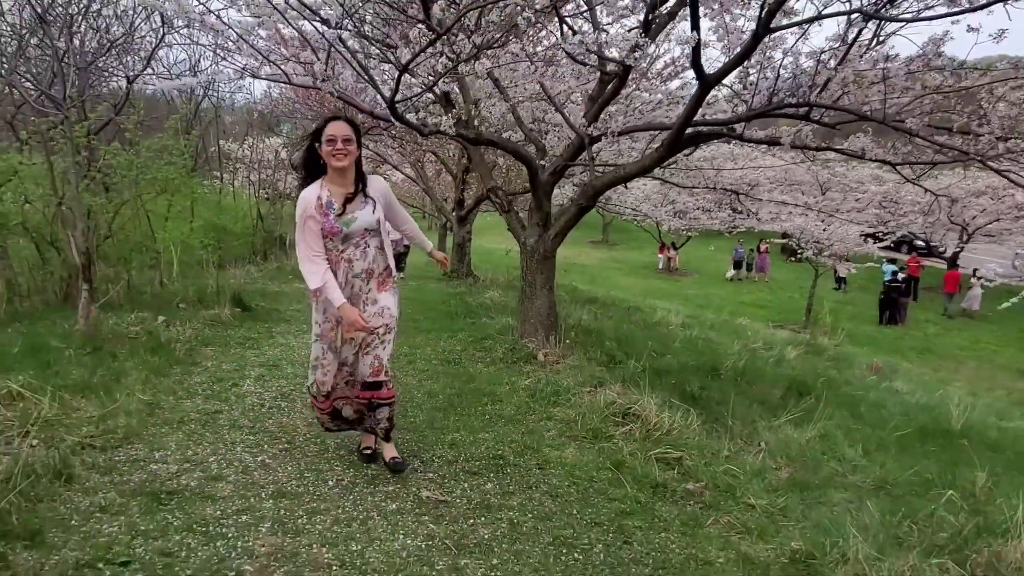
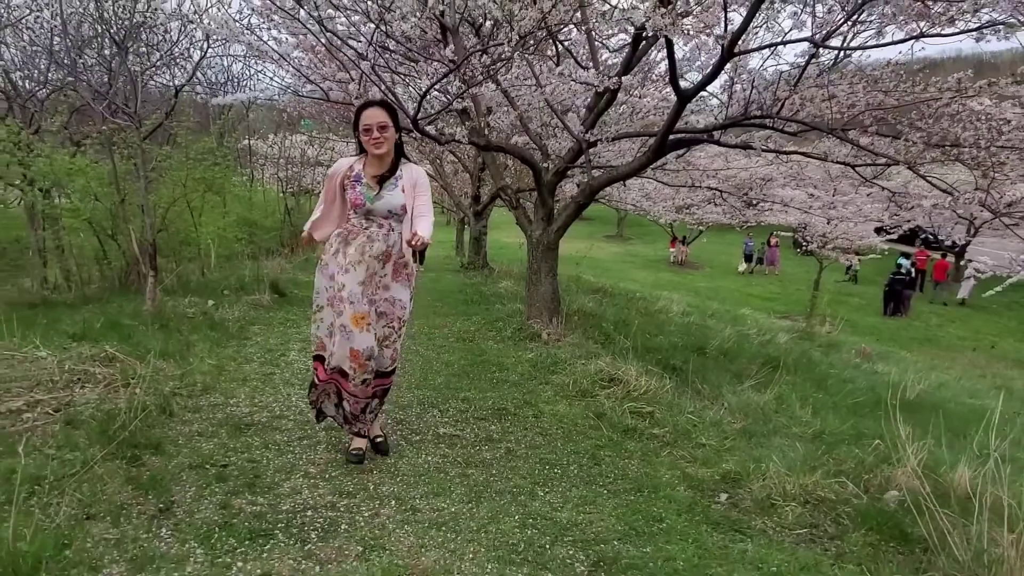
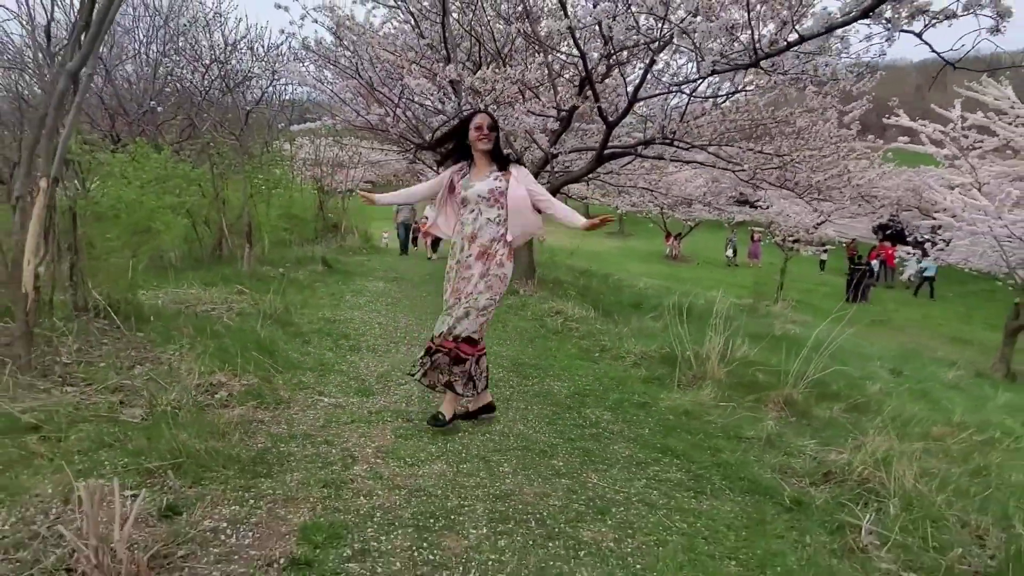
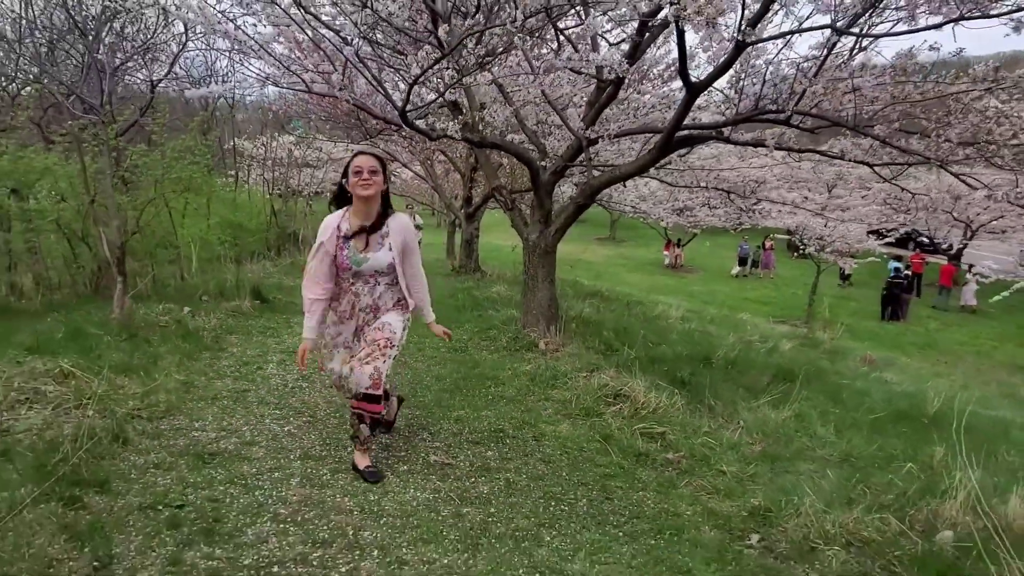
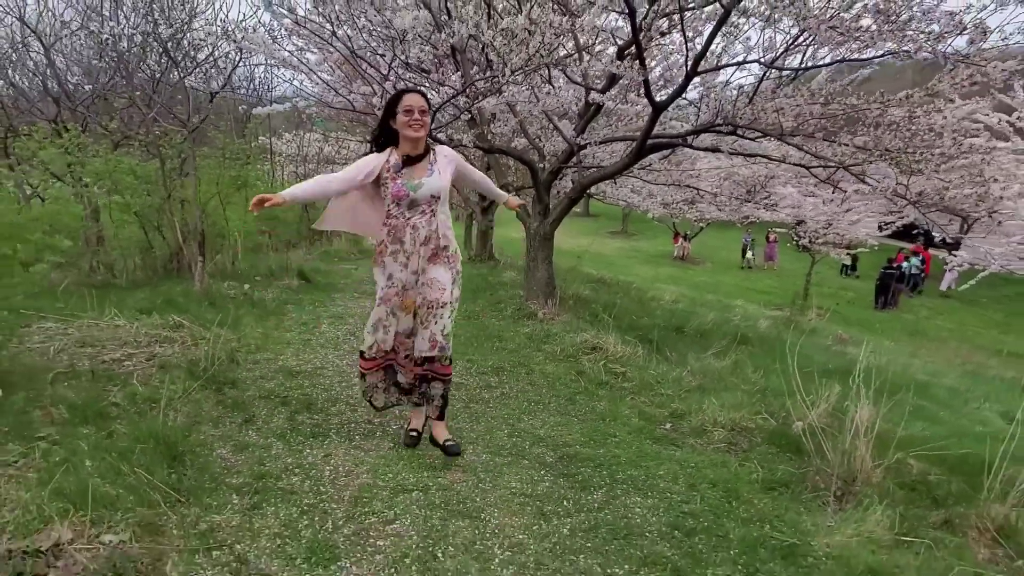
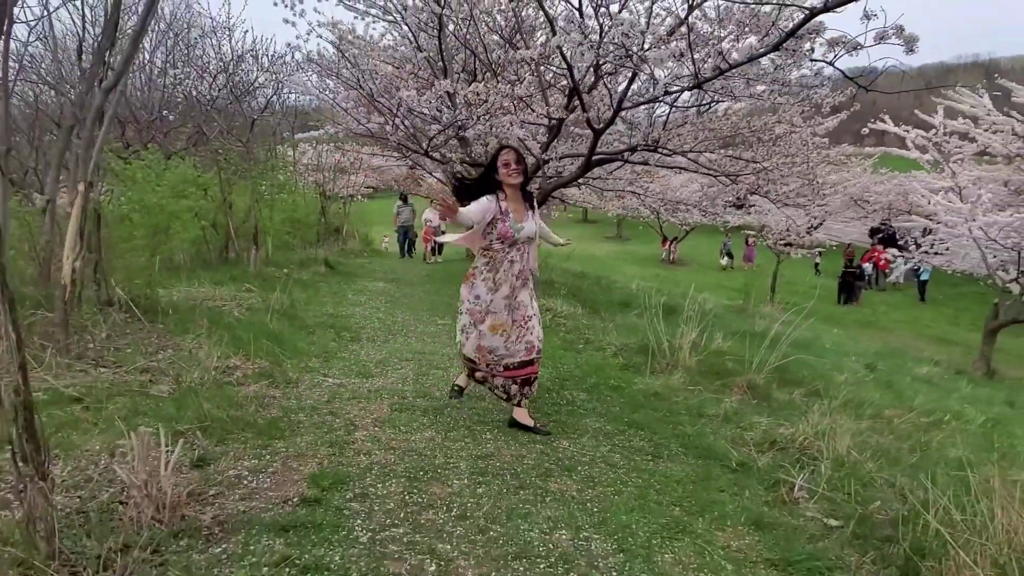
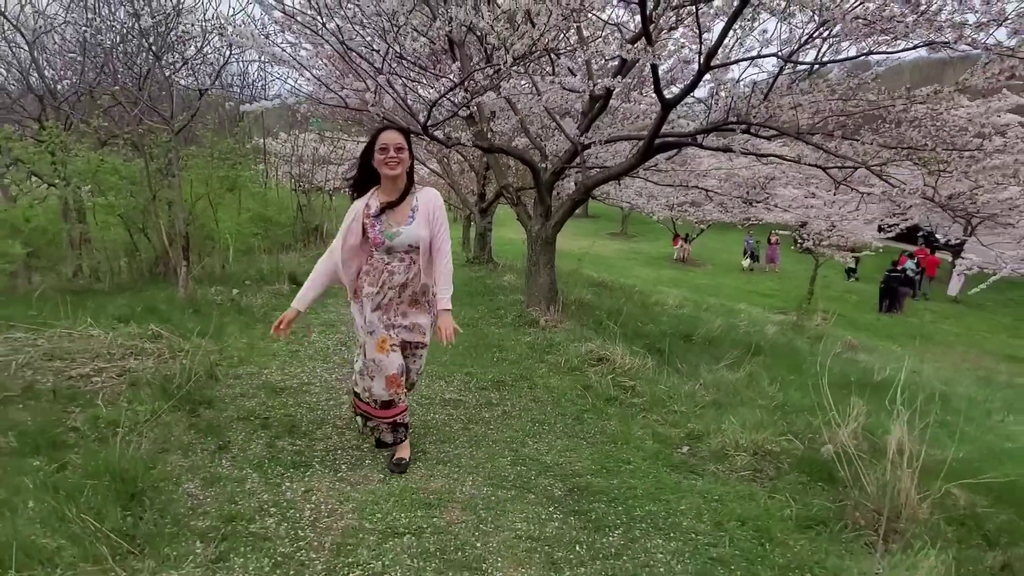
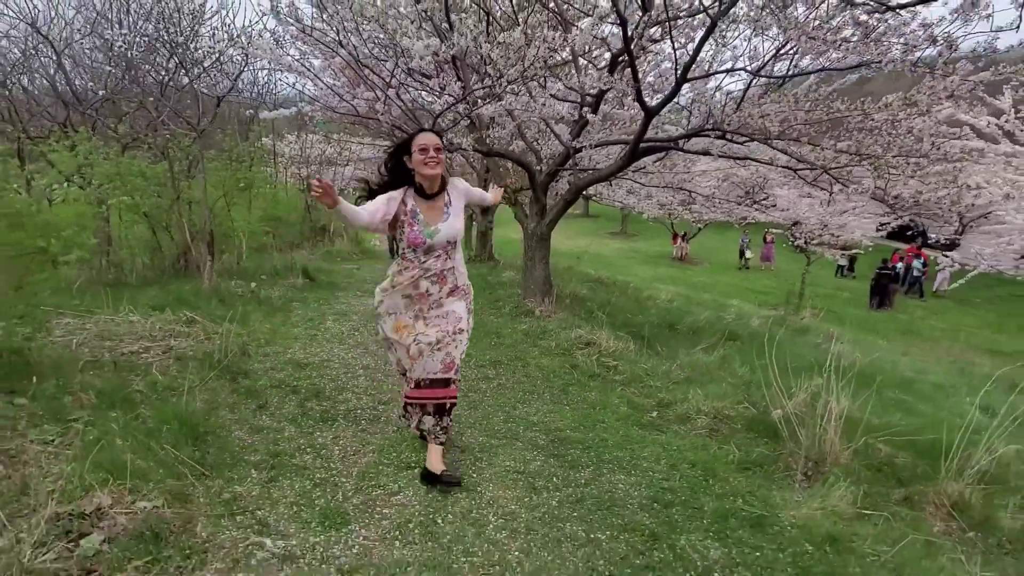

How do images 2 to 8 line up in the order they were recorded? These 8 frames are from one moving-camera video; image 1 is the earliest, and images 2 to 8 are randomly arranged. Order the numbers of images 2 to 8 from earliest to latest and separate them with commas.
4, 2, 7, 5, 8, 3, 6
